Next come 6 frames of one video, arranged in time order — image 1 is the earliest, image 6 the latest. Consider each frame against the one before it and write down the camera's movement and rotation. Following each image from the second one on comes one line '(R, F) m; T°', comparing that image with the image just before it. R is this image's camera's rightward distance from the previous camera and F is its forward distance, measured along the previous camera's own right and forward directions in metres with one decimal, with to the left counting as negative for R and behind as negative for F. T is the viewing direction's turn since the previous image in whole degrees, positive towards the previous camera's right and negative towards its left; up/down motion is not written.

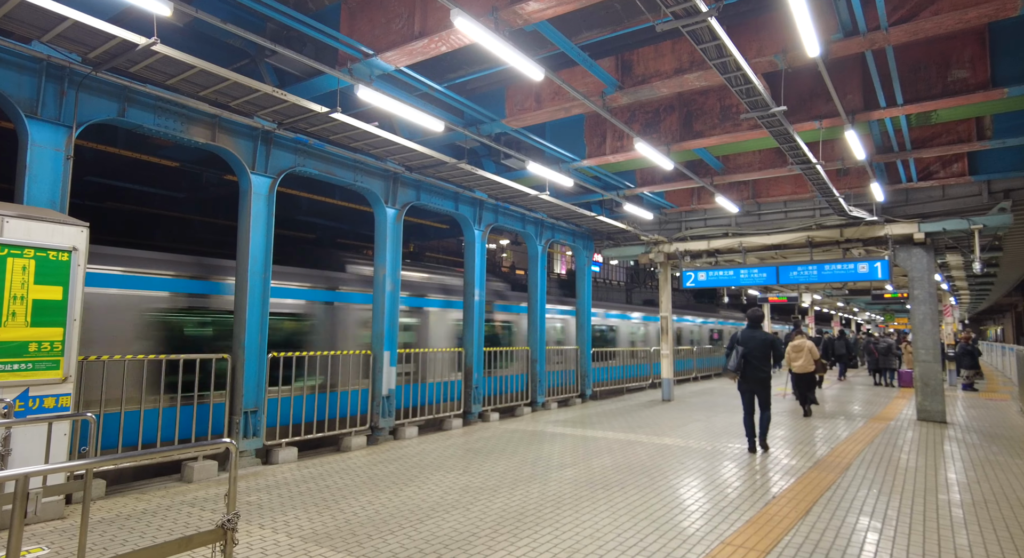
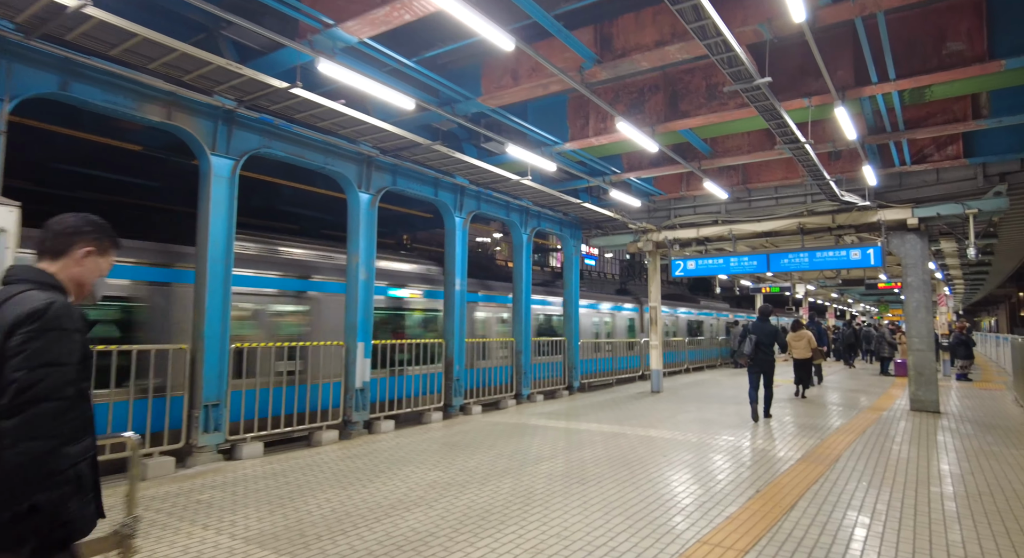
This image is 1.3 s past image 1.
(+0.2, +0.3) m; 0°
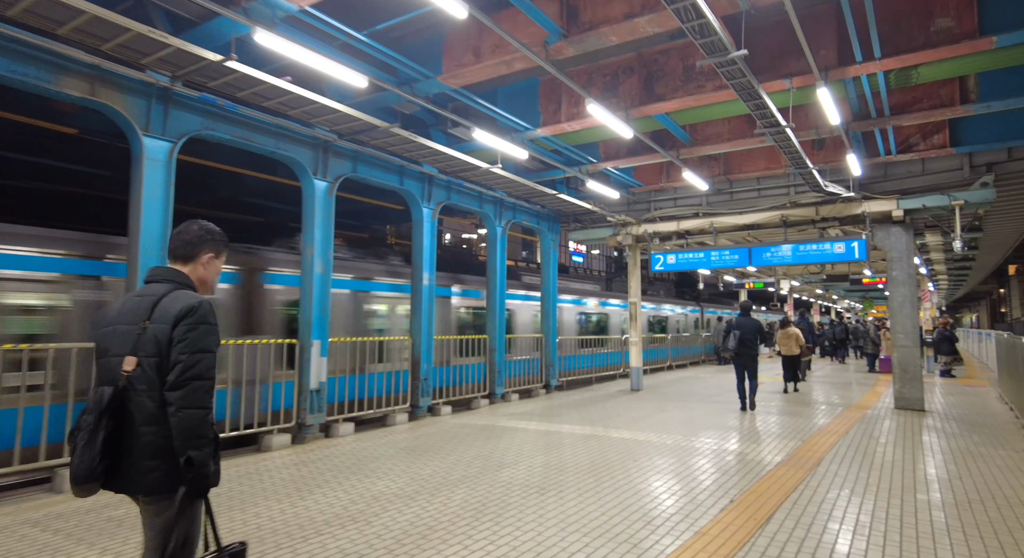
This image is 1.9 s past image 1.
(+0.3, +0.5) m; +1°
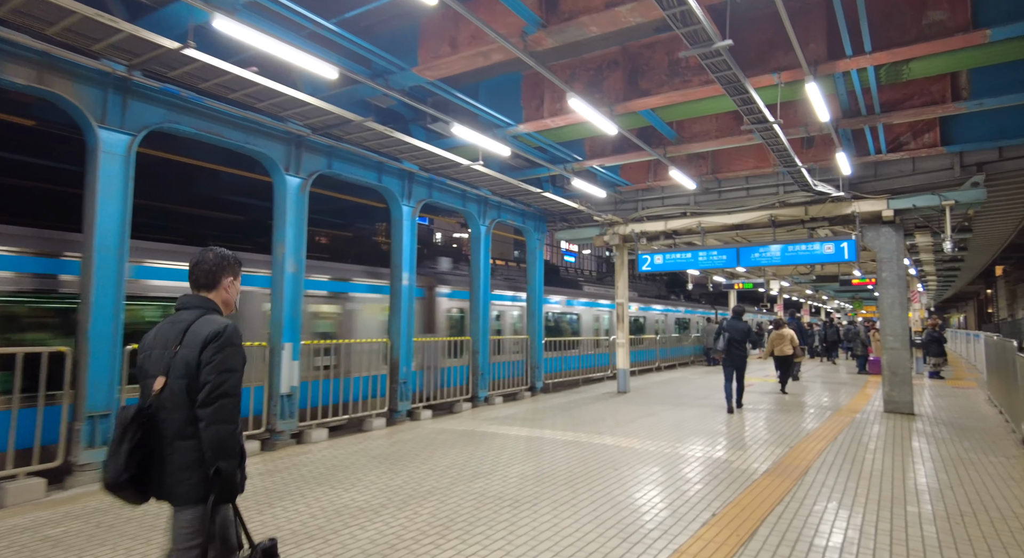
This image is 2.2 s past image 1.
(+0.2, +0.3) m; +1°
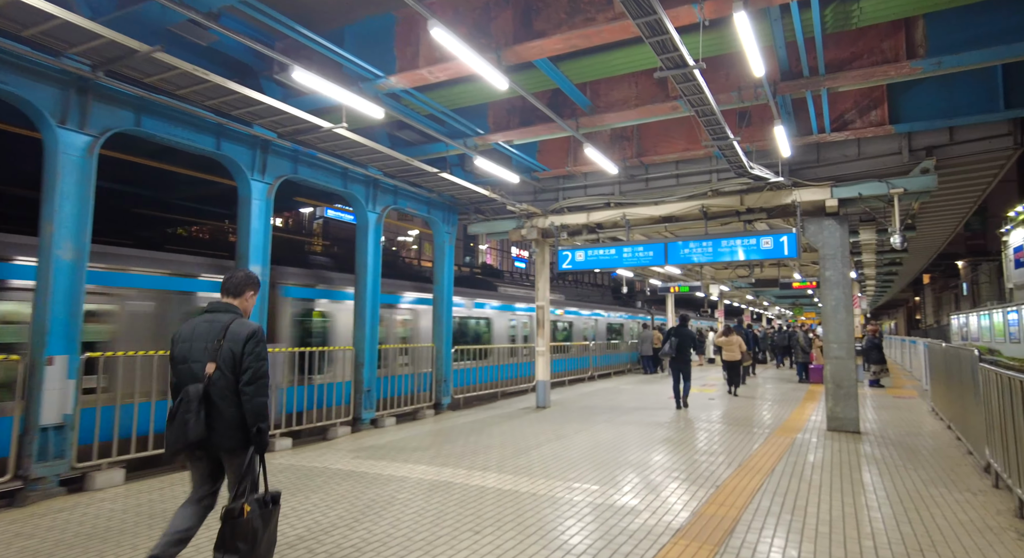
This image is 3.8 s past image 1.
(+0.9, +1.7) m; +5°
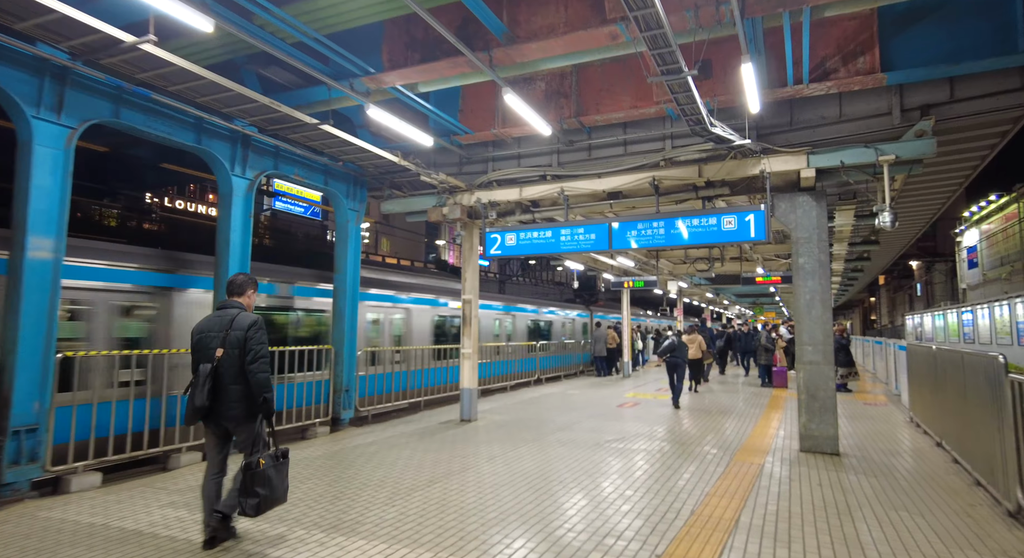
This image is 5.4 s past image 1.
(+0.8, +1.9) m; +3°
